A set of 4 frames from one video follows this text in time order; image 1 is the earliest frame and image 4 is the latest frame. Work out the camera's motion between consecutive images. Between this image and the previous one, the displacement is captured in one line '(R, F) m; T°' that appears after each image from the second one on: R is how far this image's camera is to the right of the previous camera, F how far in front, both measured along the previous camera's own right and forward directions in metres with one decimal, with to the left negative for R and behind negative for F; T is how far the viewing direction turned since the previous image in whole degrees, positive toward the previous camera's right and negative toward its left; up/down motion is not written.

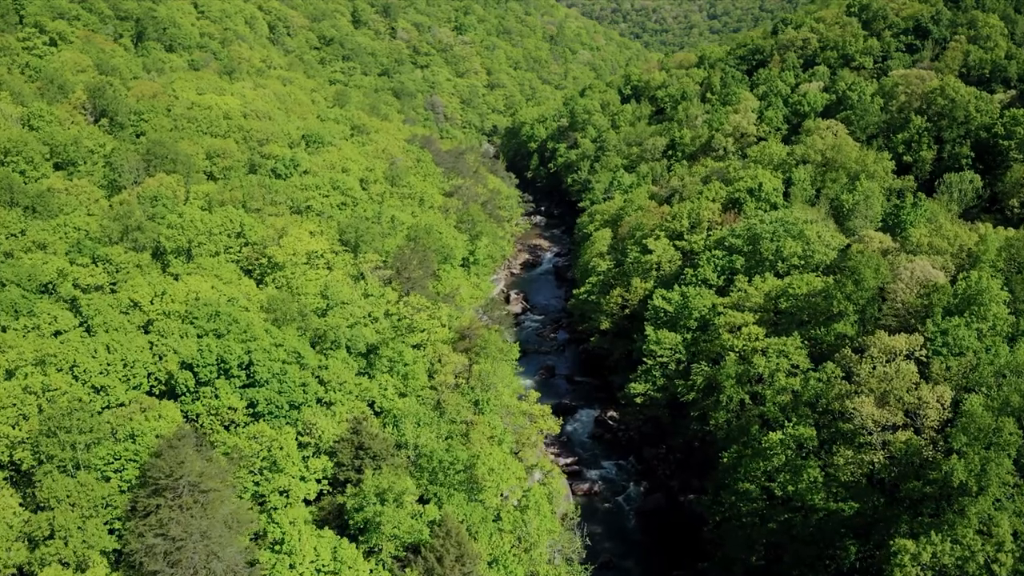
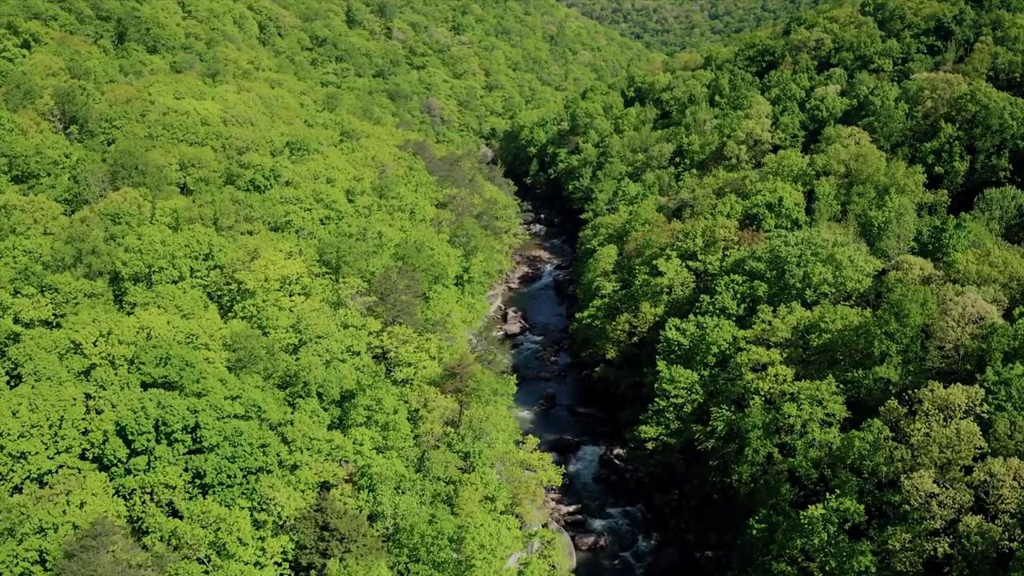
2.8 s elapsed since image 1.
(+0.3, +6.0) m; 0°
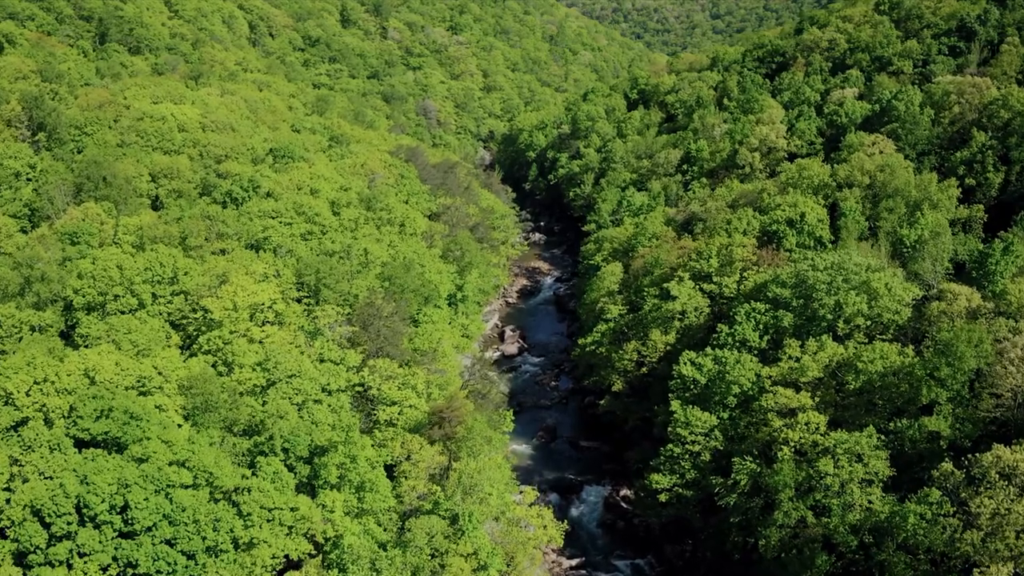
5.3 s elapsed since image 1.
(+0.2, +5.5) m; 0°
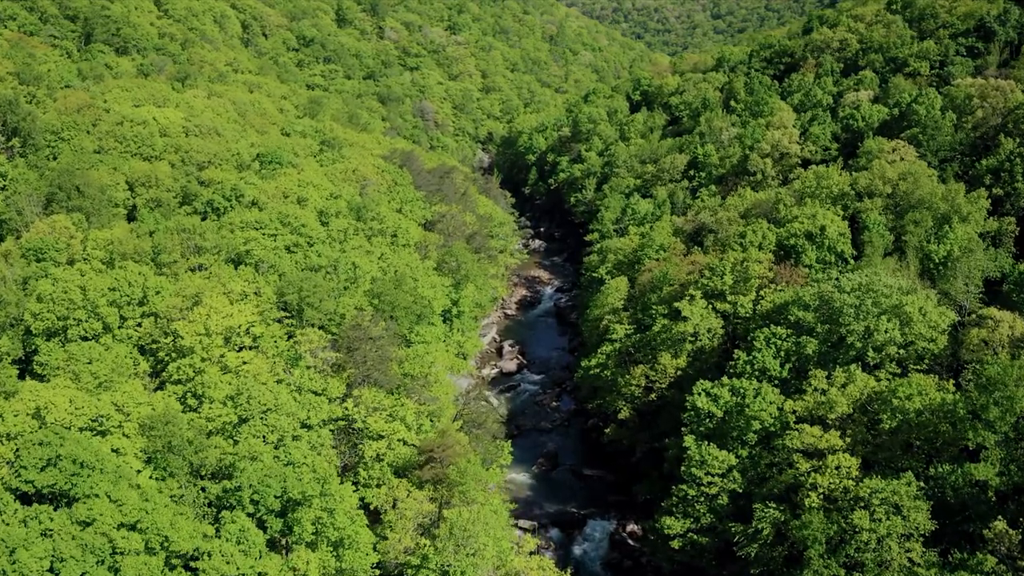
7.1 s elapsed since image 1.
(+0.1, +4.0) m; 0°
